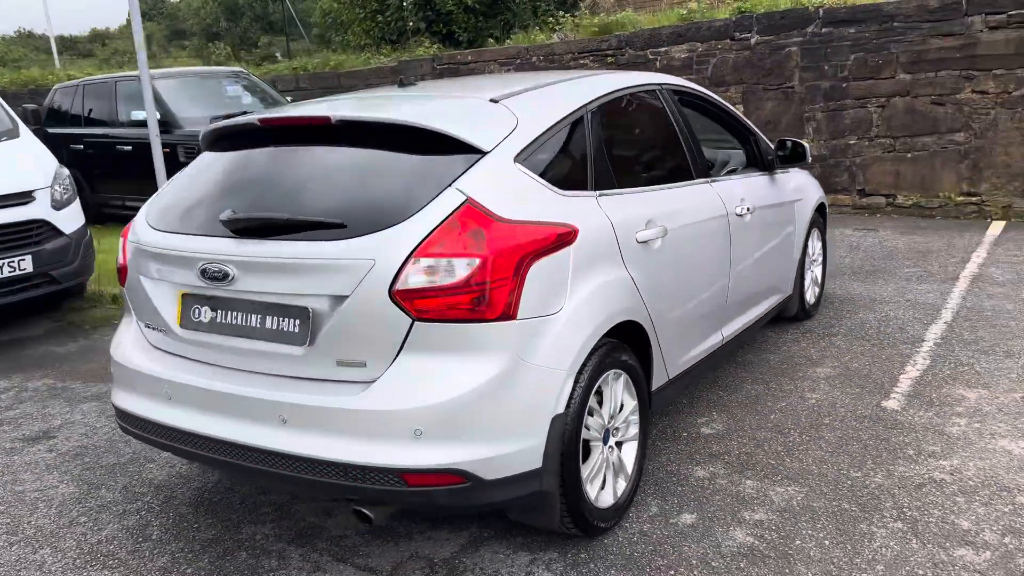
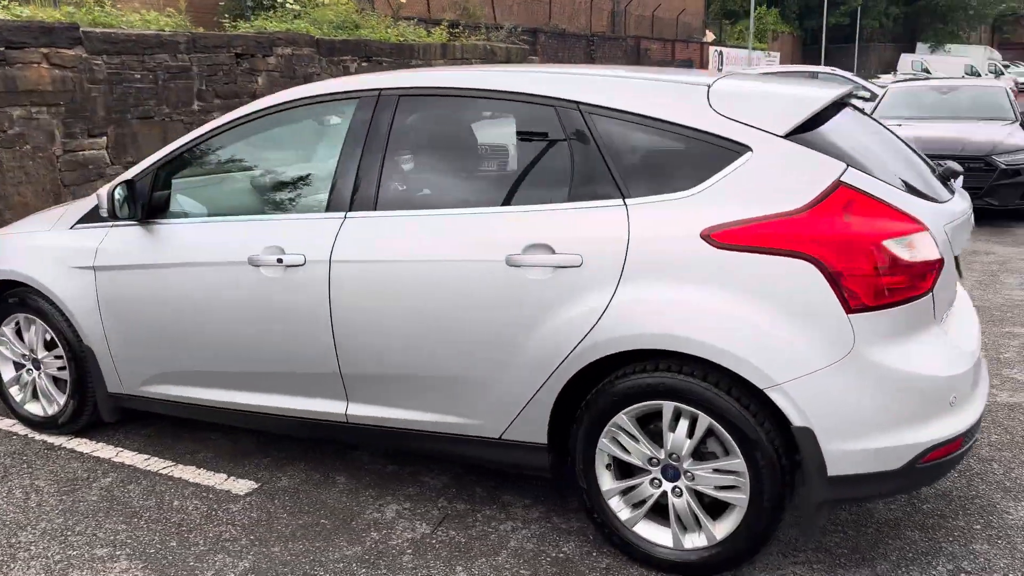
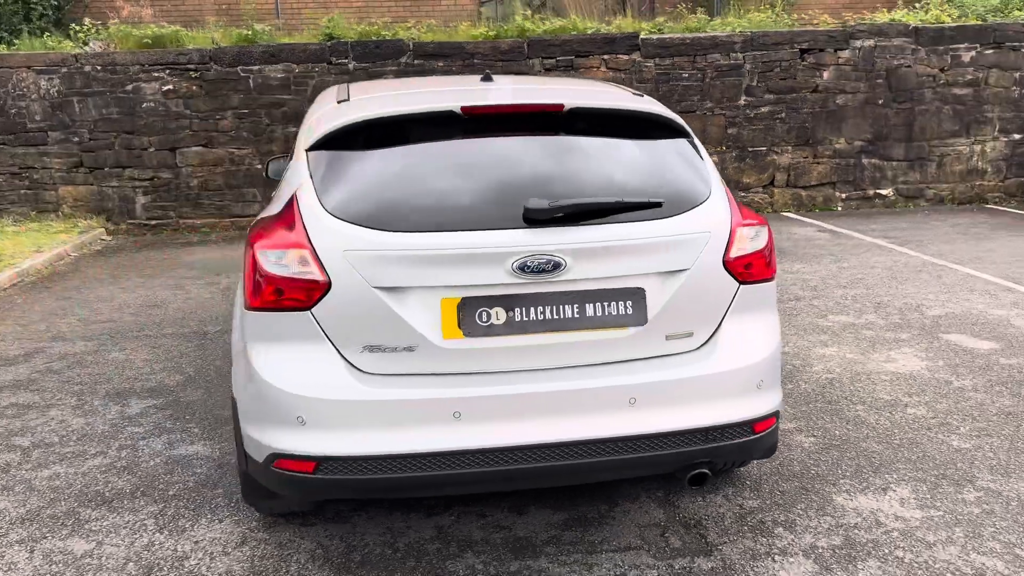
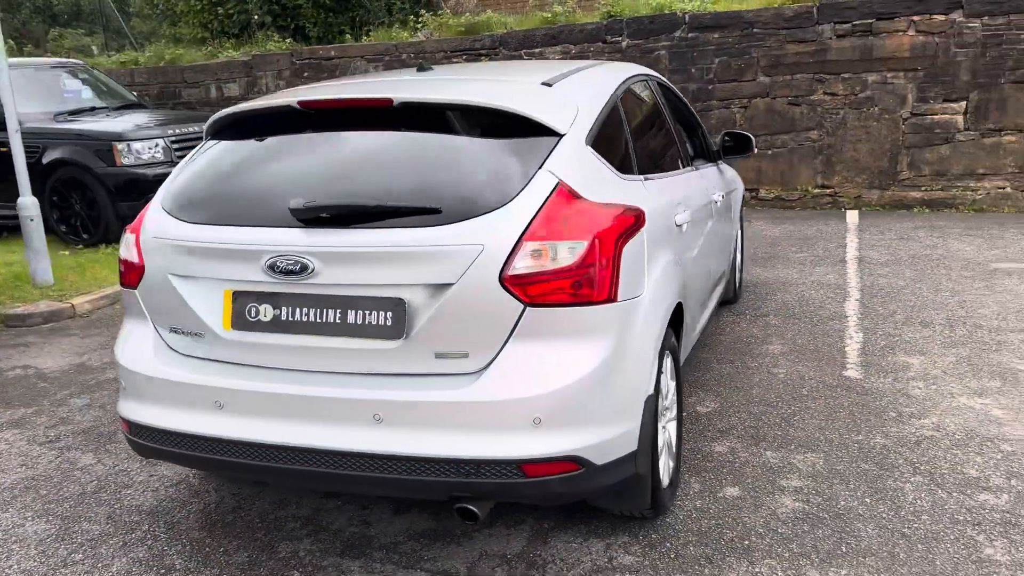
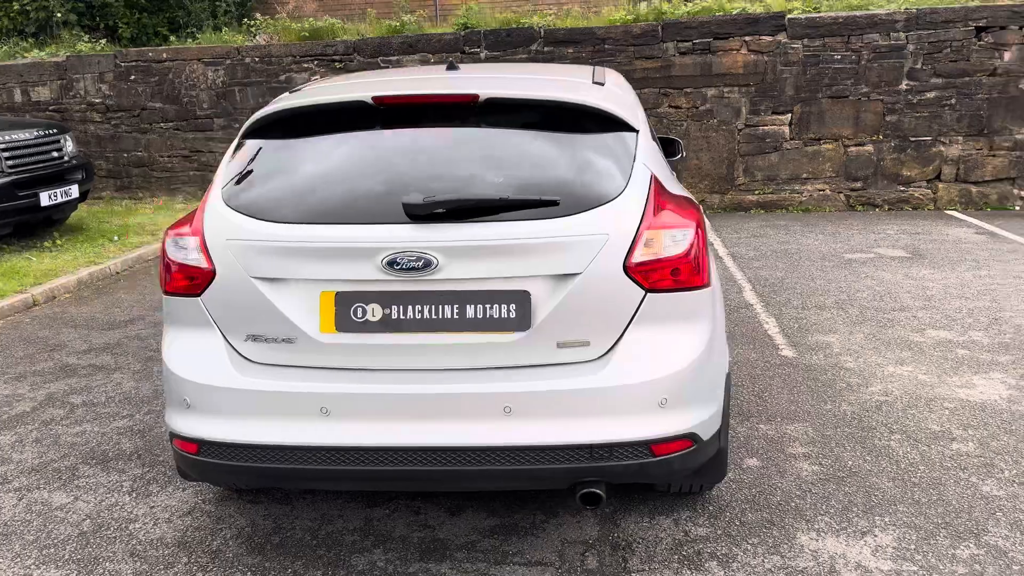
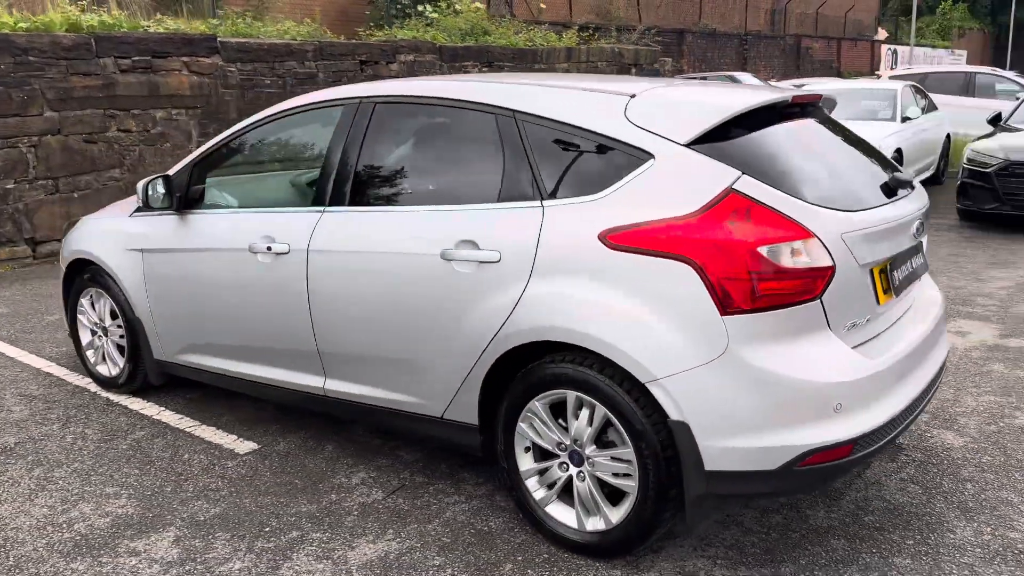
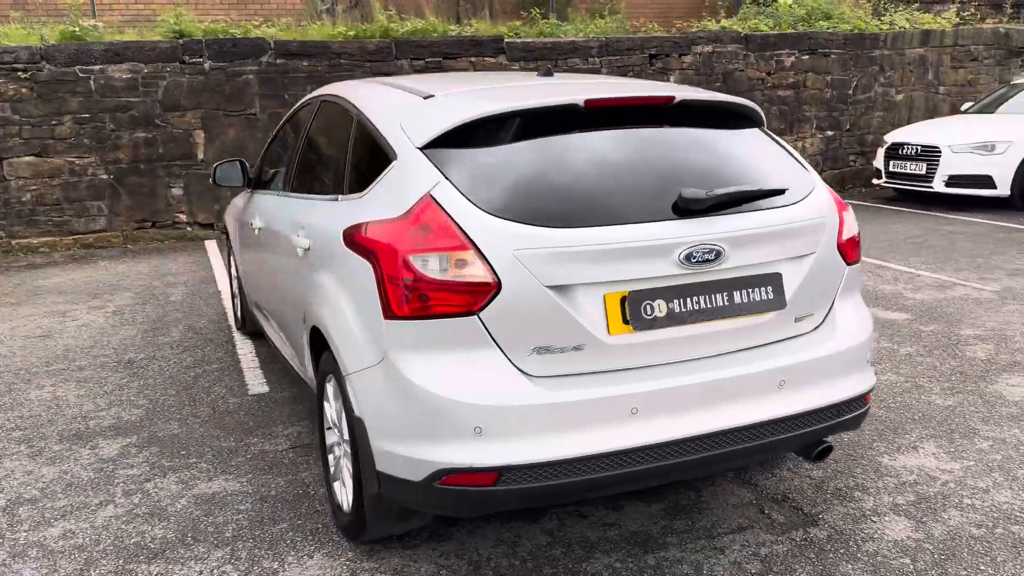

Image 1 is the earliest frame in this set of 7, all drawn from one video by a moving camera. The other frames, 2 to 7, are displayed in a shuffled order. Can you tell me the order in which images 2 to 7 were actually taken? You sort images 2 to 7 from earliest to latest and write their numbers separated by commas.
4, 5, 3, 7, 6, 2
